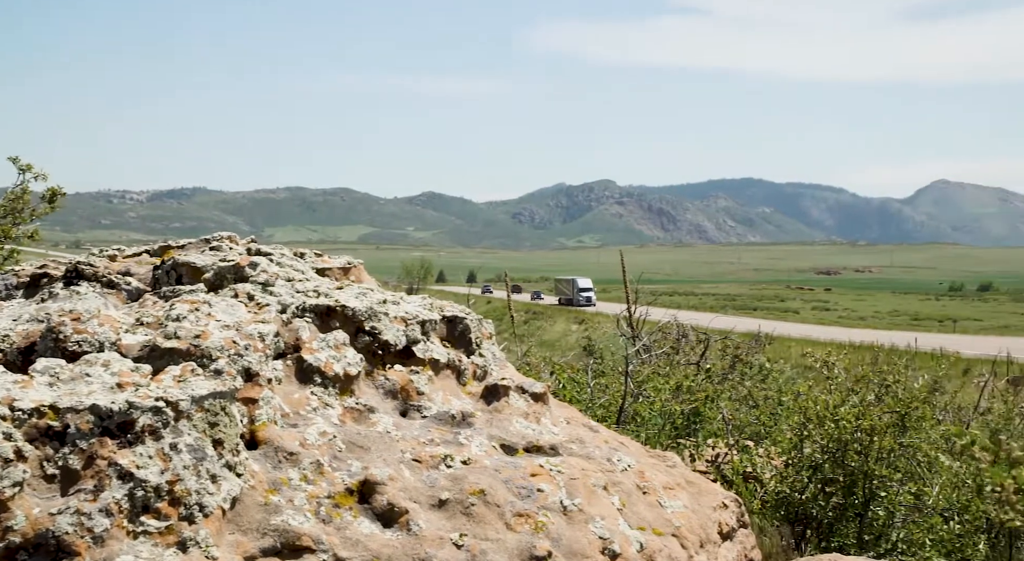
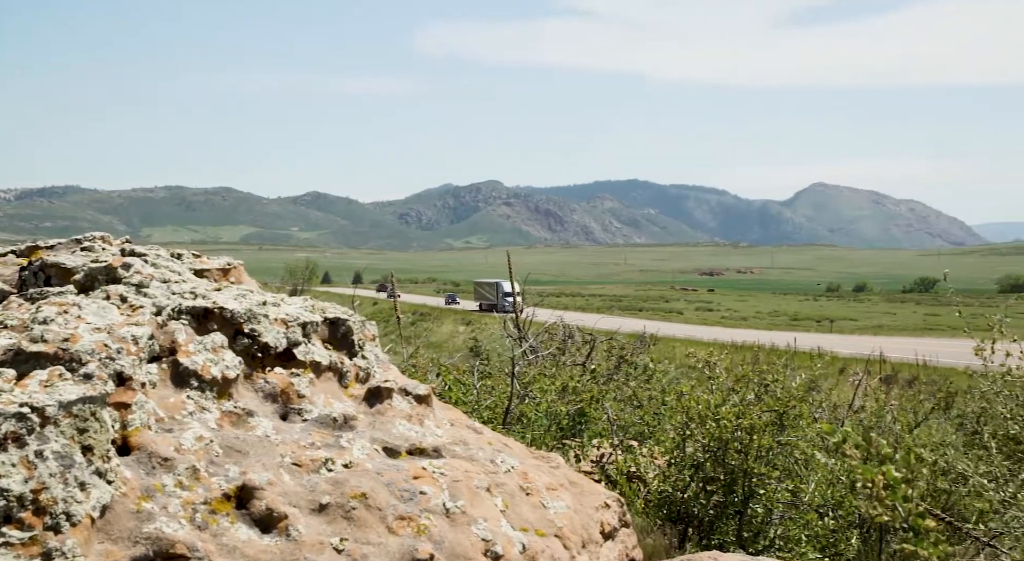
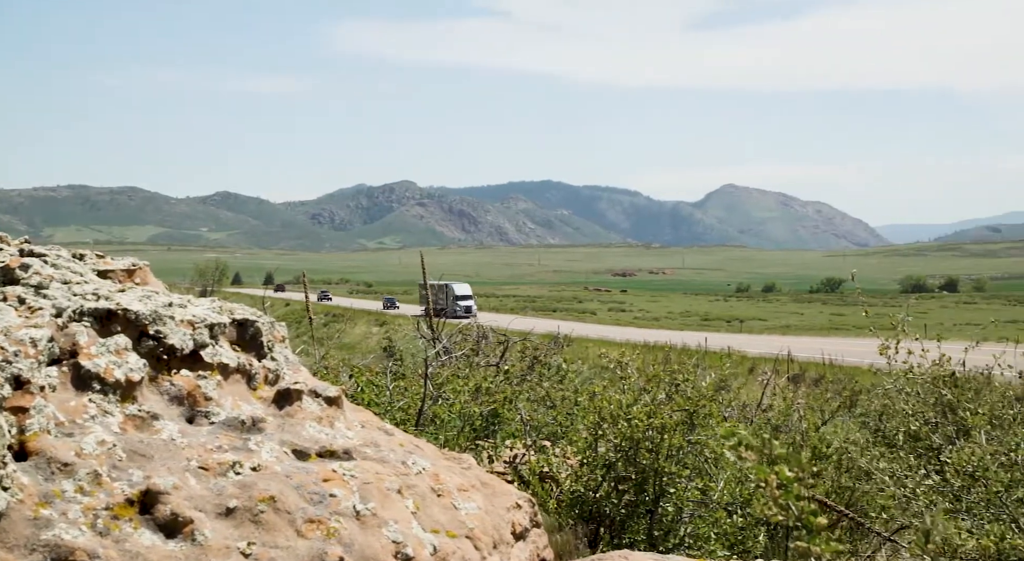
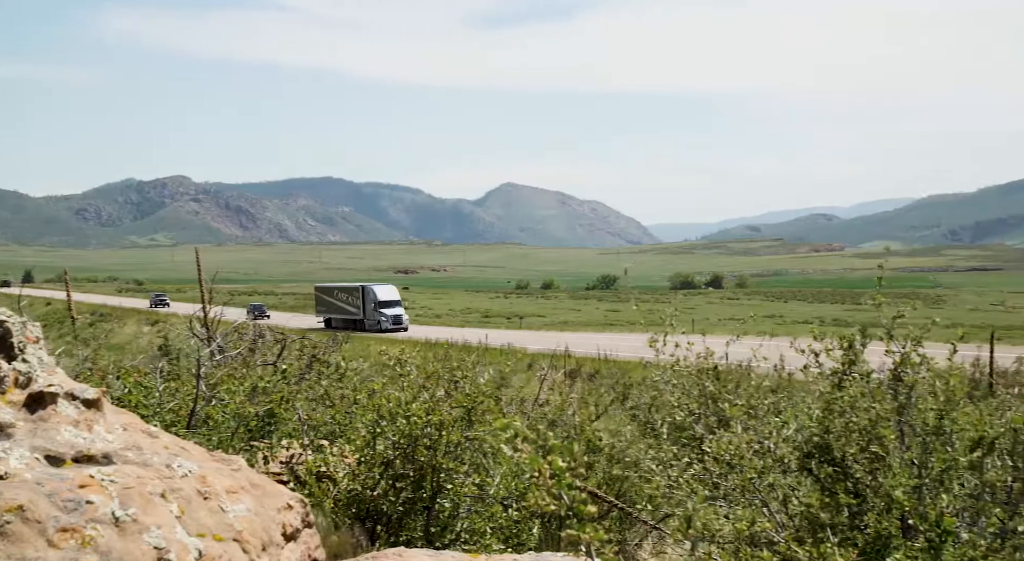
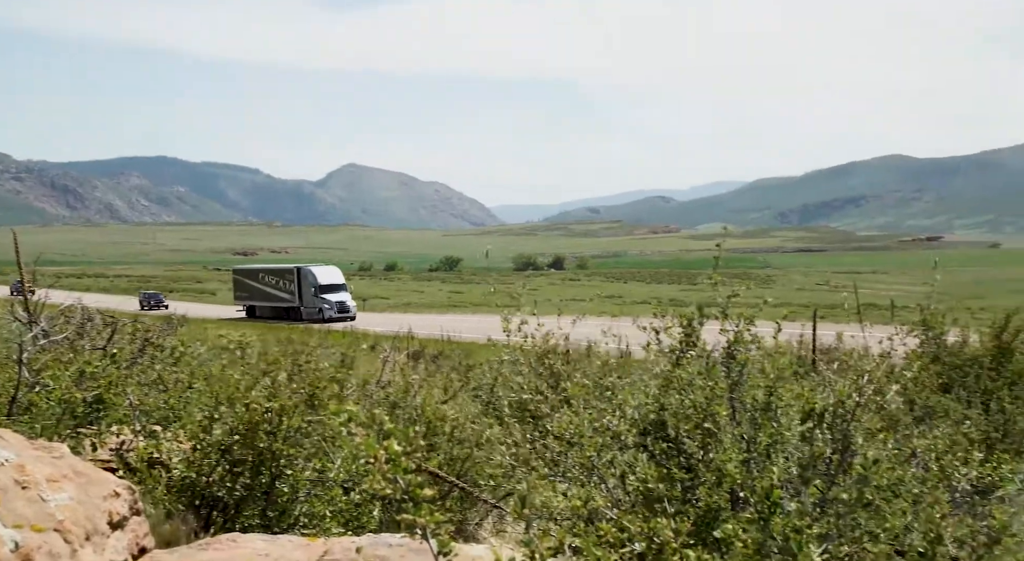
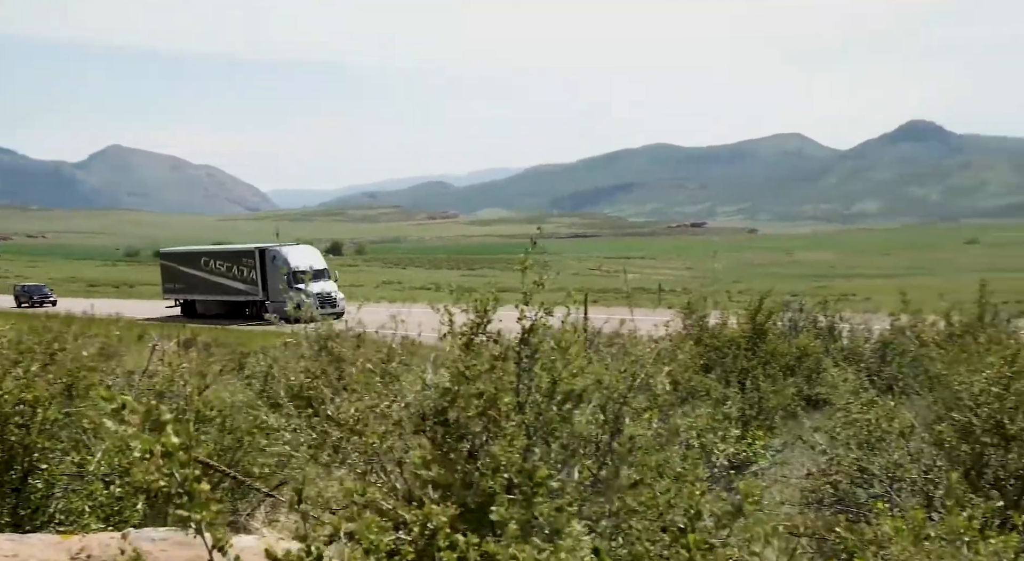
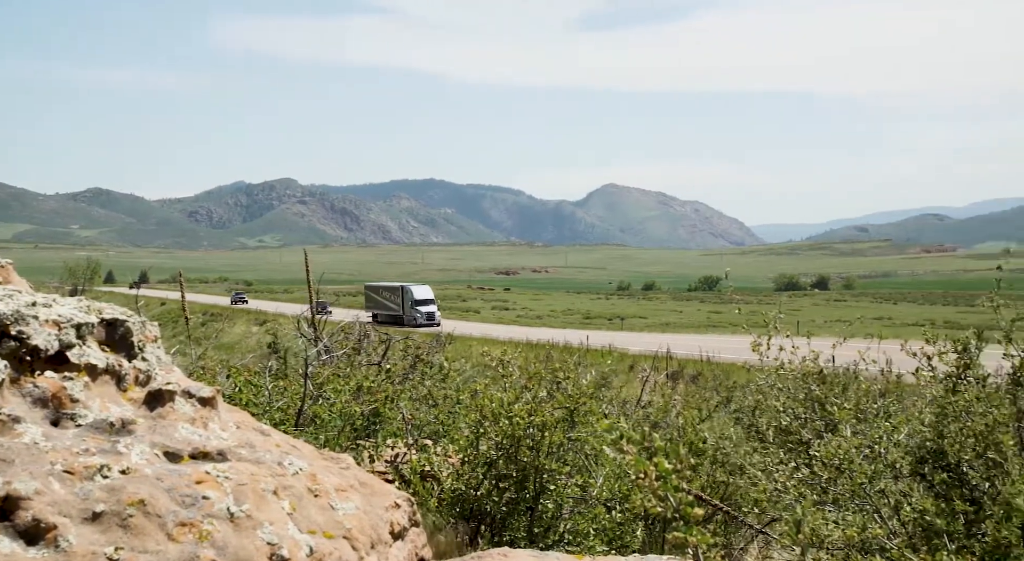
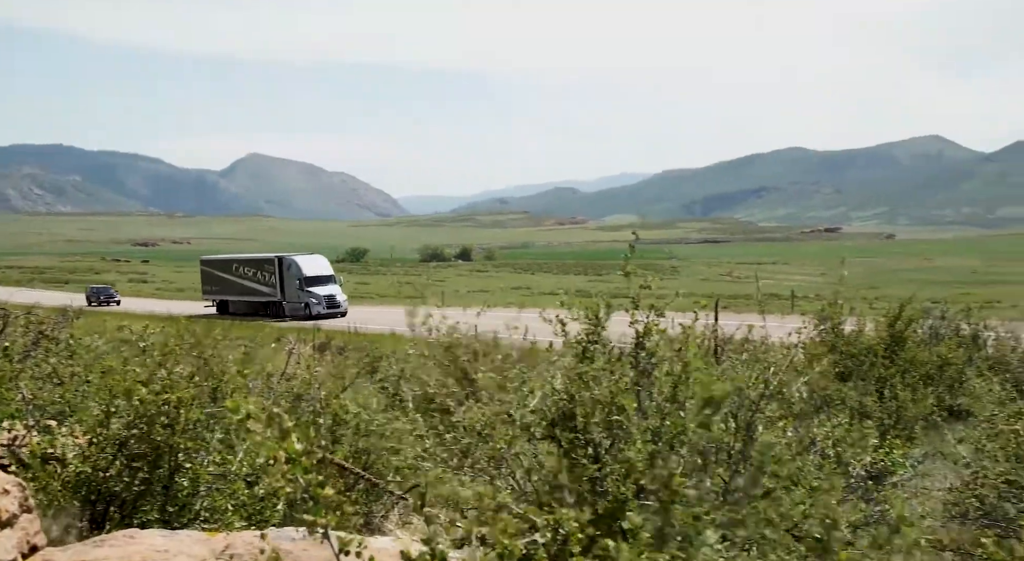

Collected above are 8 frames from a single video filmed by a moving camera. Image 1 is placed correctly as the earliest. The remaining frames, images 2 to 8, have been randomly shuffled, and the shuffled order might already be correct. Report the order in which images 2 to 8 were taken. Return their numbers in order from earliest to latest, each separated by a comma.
2, 3, 7, 4, 5, 8, 6
